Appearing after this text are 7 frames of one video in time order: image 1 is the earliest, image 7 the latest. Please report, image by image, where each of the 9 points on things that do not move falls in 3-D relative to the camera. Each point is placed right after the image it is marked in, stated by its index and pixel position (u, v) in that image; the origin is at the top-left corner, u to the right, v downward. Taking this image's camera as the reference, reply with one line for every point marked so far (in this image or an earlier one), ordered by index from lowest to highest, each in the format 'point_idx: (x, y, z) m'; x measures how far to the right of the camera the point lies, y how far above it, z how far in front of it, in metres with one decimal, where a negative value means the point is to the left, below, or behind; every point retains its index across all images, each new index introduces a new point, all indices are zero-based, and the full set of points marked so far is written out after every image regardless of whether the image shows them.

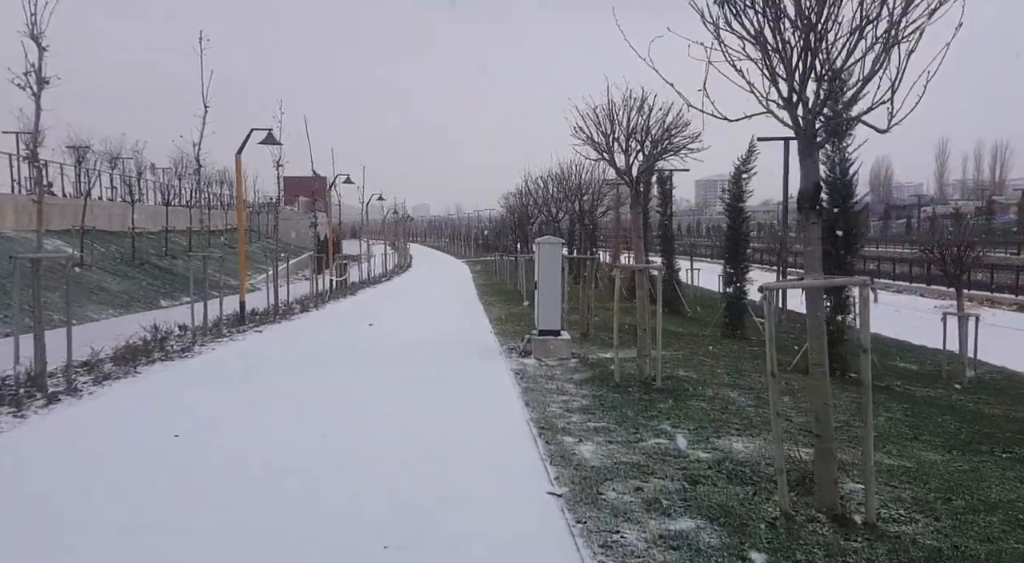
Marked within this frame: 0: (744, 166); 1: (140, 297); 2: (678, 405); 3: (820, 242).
0: (+5.0, +2.5, +15.1) m
1: (-10.4, -0.4, +19.7) m
2: (+1.7, -1.2, +7.1) m
3: (+1.8, +0.2, +4.1) m
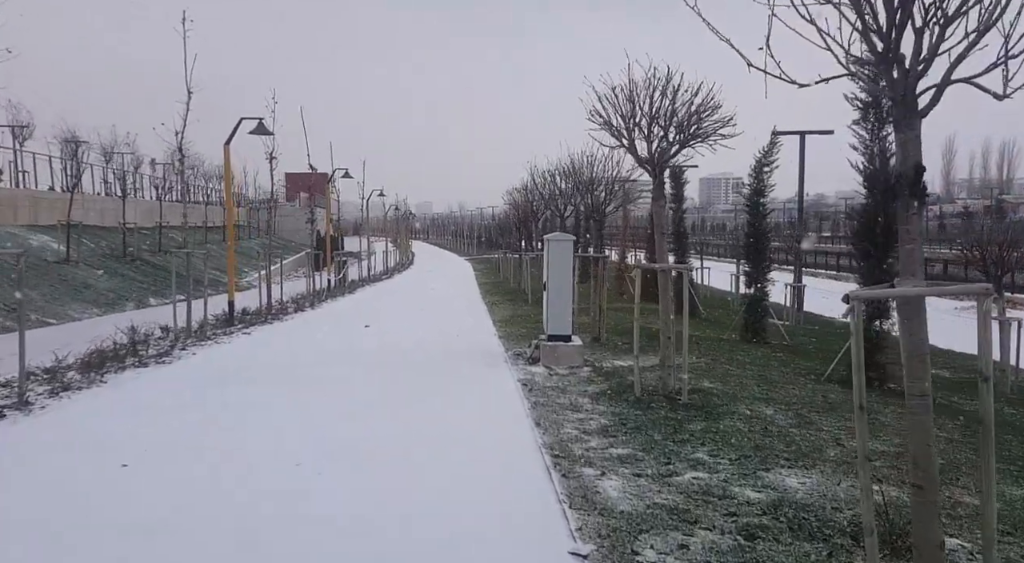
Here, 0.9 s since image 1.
0: (+5.1, +2.5, +14.2) m
1: (-10.3, -0.3, +18.8) m
2: (+1.8, -1.3, +6.2) m
3: (+1.9, +0.2, +3.2) m
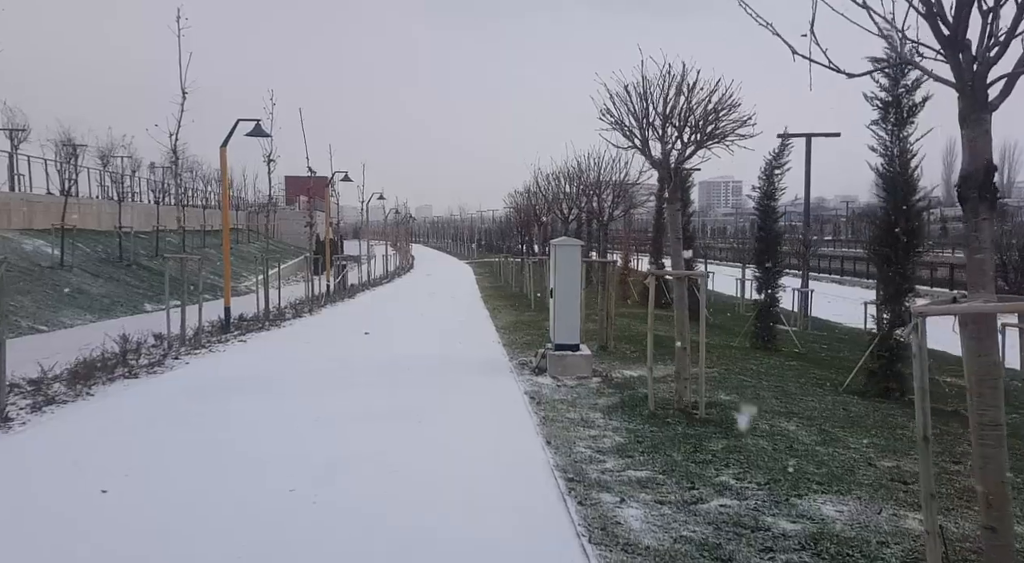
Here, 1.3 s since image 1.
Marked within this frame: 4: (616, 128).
0: (+5.2, +2.4, +13.8) m
1: (-10.2, -0.5, +18.4) m
2: (+1.8, -1.3, +5.8) m
3: (+2.0, +0.1, +2.9) m
4: (+1.1, +1.6, +7.3) m
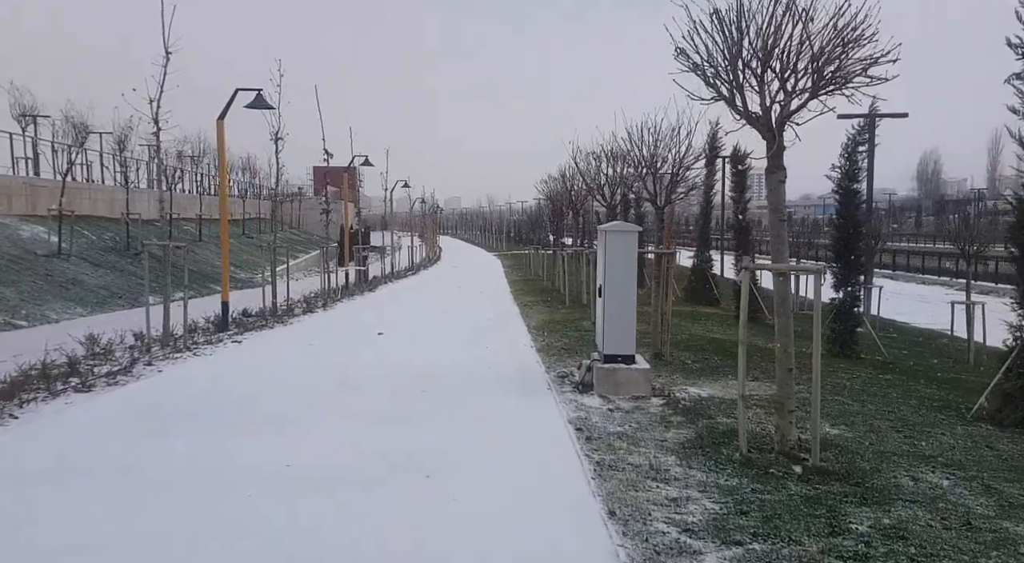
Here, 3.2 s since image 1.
0: (+5.8, +2.4, +11.8) m
1: (-9.4, -0.2, +17.0) m
2: (+2.1, -1.3, +4.0) m
3: (+2.1, +0.1, +1.0) m
4: (+1.4, +1.6, +5.5) m
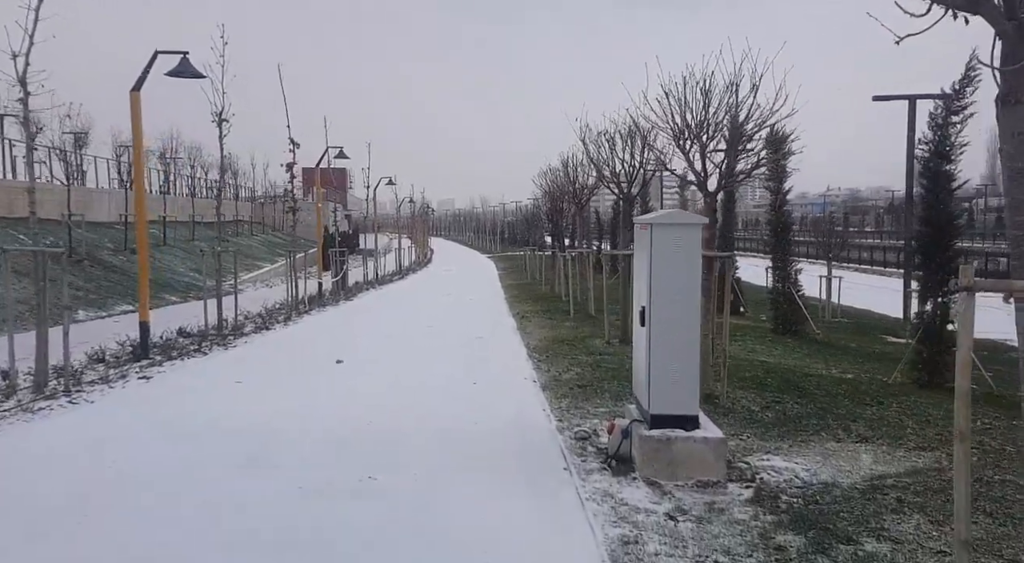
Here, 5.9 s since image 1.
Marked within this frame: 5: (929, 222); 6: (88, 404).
0: (+5.7, +2.3, +9.2) m
1: (-9.5, -0.5, +14.4) m
2: (+2.1, -1.5, +1.4) m
3: (+2.1, 0.0, -1.6) m
4: (+1.4, +1.5, +2.9) m
5: (+5.4, +0.7, +9.1) m
6: (-4.2, -1.2, +7.1) m
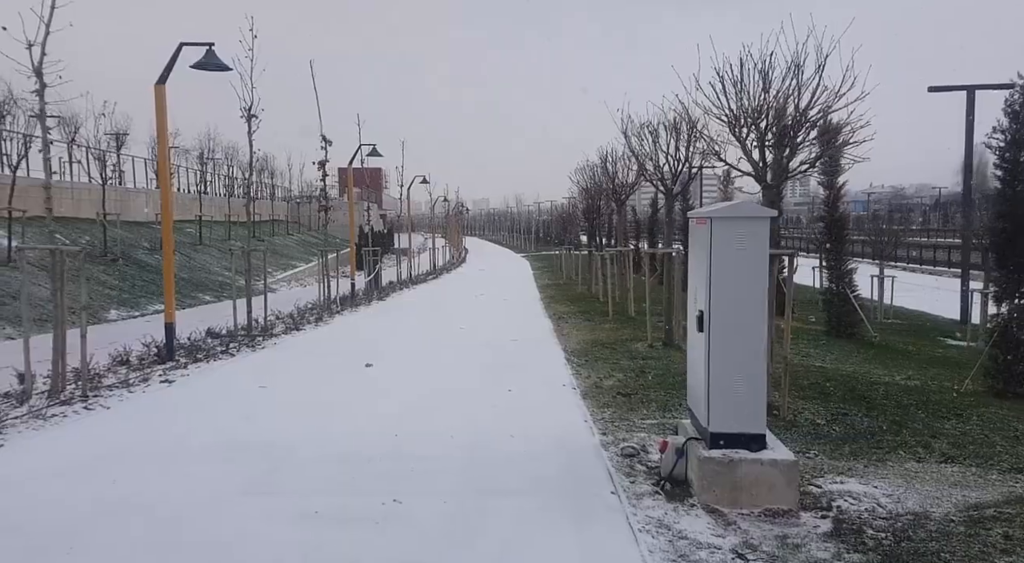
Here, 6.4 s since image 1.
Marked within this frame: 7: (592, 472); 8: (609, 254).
0: (+6.2, +2.3, +8.4) m
1: (-8.8, -0.5, +14.3) m
2: (+2.2, -1.5, +0.8) m
3: (+2.1, 0.0, -2.2) m
4: (+1.6, +1.5, +2.3) m
5: (+5.8, +0.7, +8.3) m
6: (-3.9, -1.2, +6.8) m
7: (+0.5, -1.3, +4.8) m
8: (+2.4, +0.7, +16.9) m
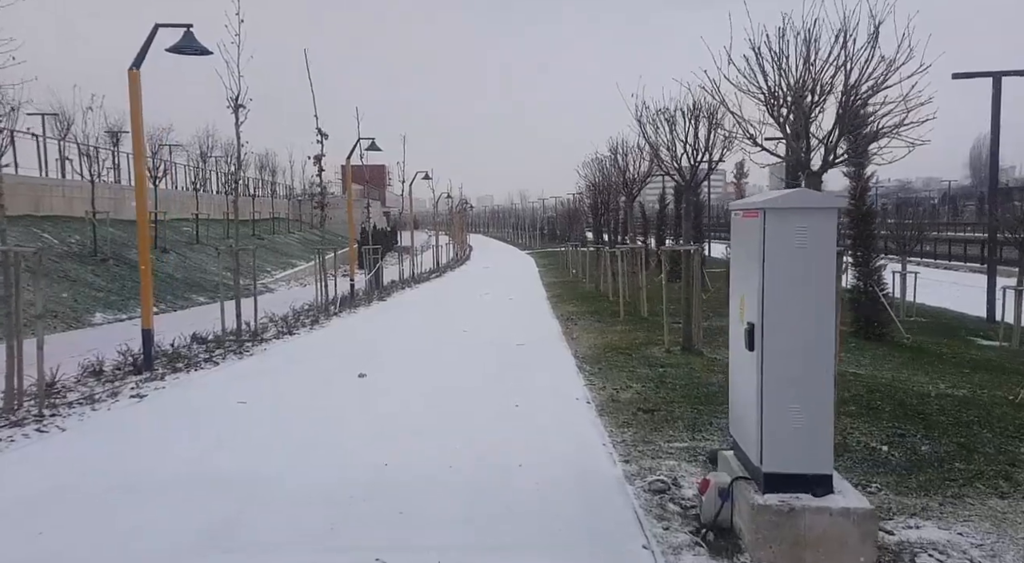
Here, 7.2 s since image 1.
0: (+6.2, +2.3, +7.6) m
1: (-8.7, -0.5, +13.6) m
2: (+2.2, -1.5, 0.0) m
3: (+2.1, -0.1, -3.0) m
4: (+1.6, +1.5, +1.5) m
5: (+5.9, +0.8, +7.5) m
6: (-3.8, -1.3, +6.0) m
7: (+0.6, -1.4, +4.0) m
8: (+2.5, +0.7, +16.1) m
